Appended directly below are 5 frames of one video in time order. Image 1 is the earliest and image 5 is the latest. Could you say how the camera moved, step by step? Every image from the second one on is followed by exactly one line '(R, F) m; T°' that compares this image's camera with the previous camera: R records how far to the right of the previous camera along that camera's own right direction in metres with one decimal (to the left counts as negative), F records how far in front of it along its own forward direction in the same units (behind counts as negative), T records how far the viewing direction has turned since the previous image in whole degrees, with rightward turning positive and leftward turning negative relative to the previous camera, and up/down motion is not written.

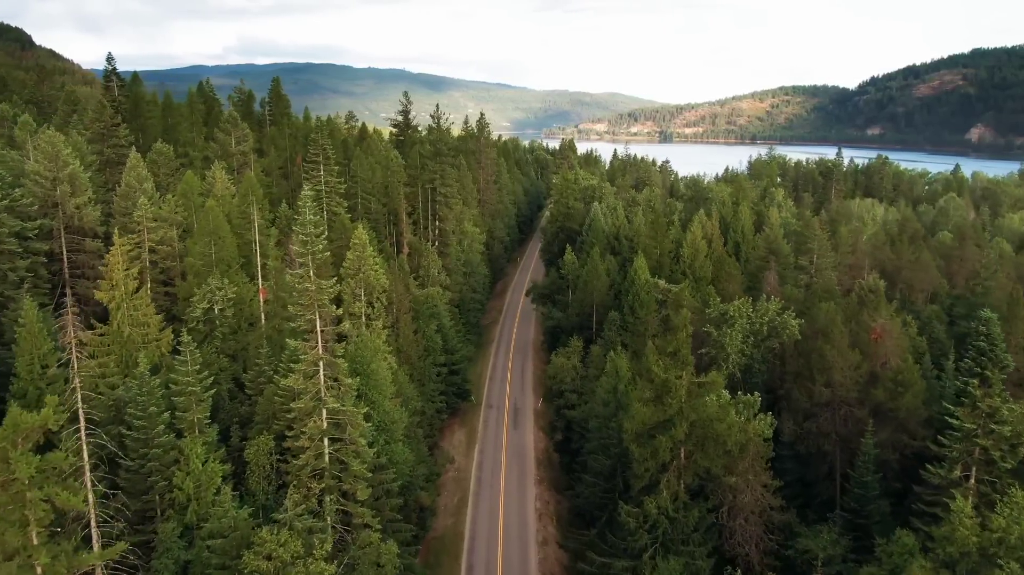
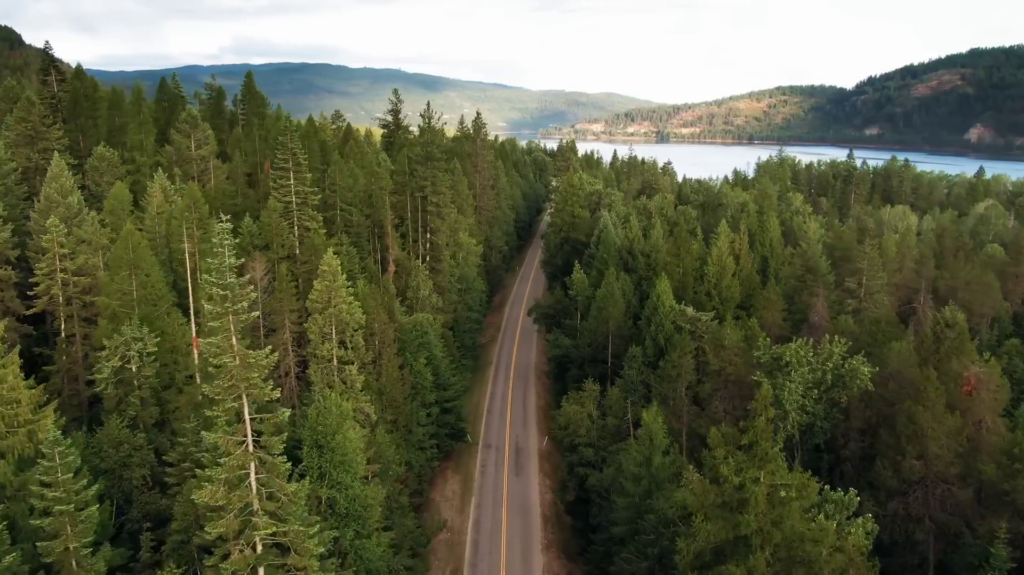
(-0.4, +9.0) m; 0°
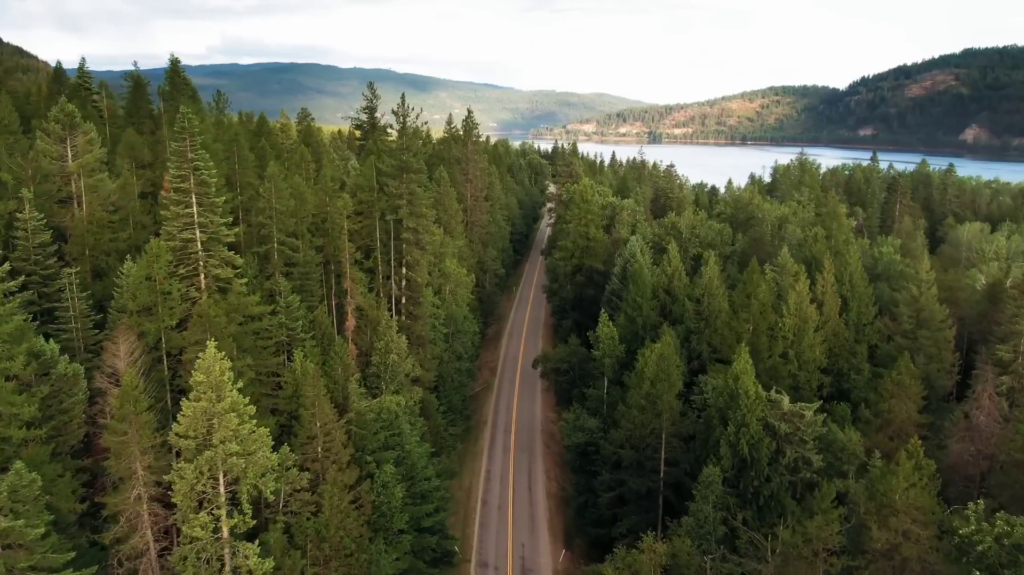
(-0.9, +17.4) m; +1°
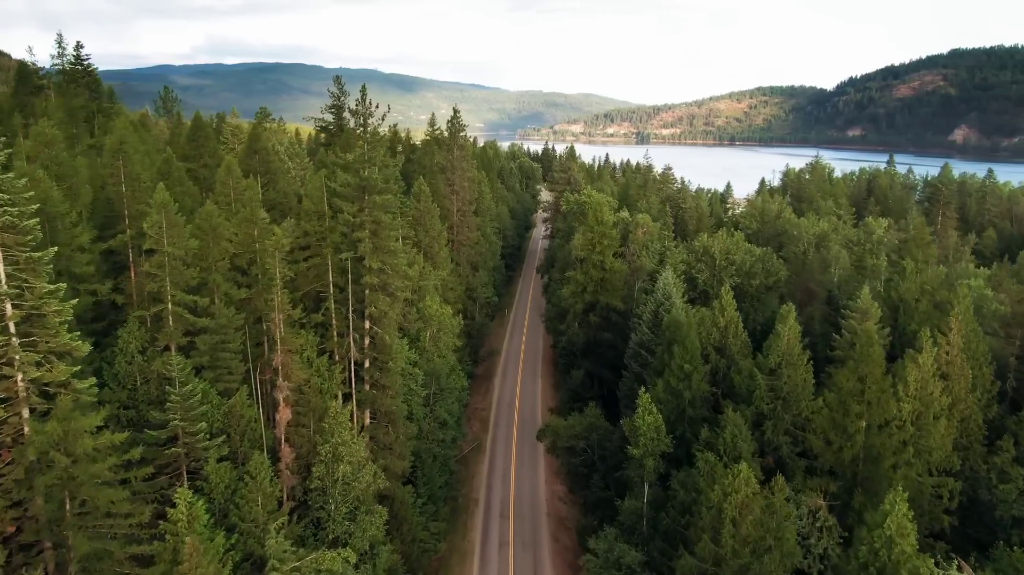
(-0.8, +14.2) m; +1°
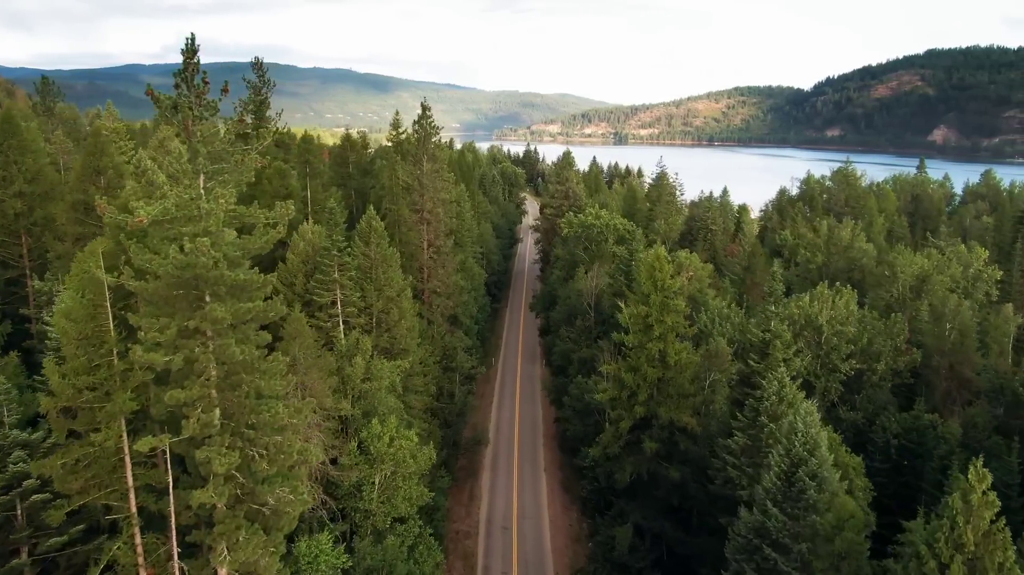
(-1.3, +22.2) m; +2°
